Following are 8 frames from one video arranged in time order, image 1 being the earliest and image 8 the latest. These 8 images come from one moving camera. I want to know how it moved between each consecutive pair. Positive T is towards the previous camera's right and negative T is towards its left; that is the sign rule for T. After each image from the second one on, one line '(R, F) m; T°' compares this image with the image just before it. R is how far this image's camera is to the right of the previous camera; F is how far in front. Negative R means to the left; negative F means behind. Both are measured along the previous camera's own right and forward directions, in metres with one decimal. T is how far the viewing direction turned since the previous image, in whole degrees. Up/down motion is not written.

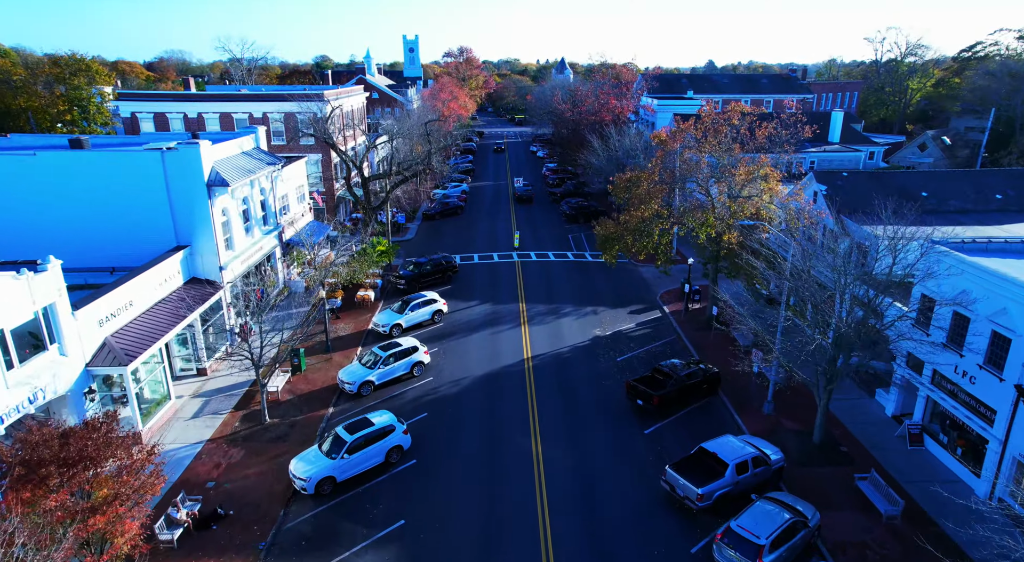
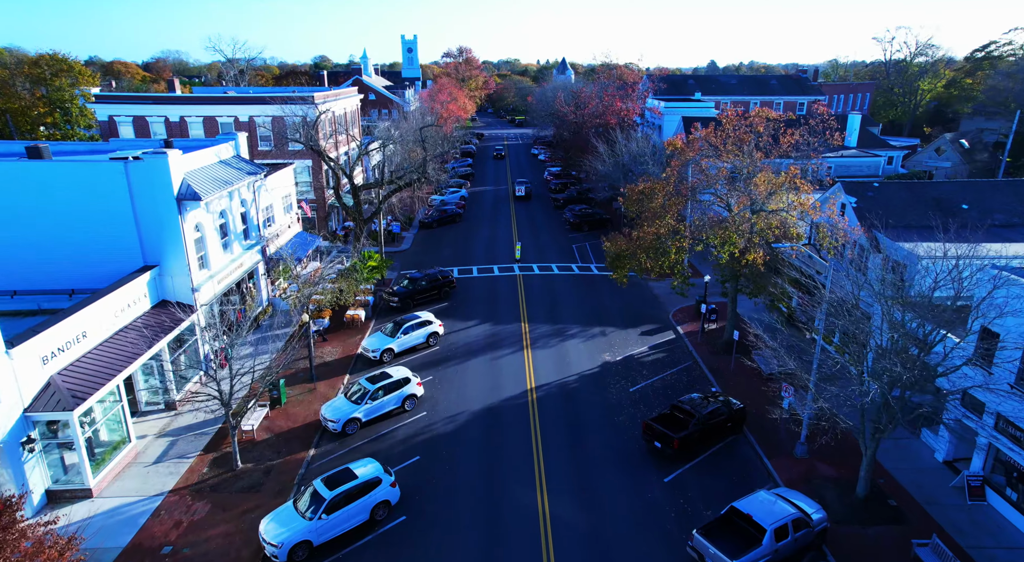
(-0.1, +2.4) m; 0°
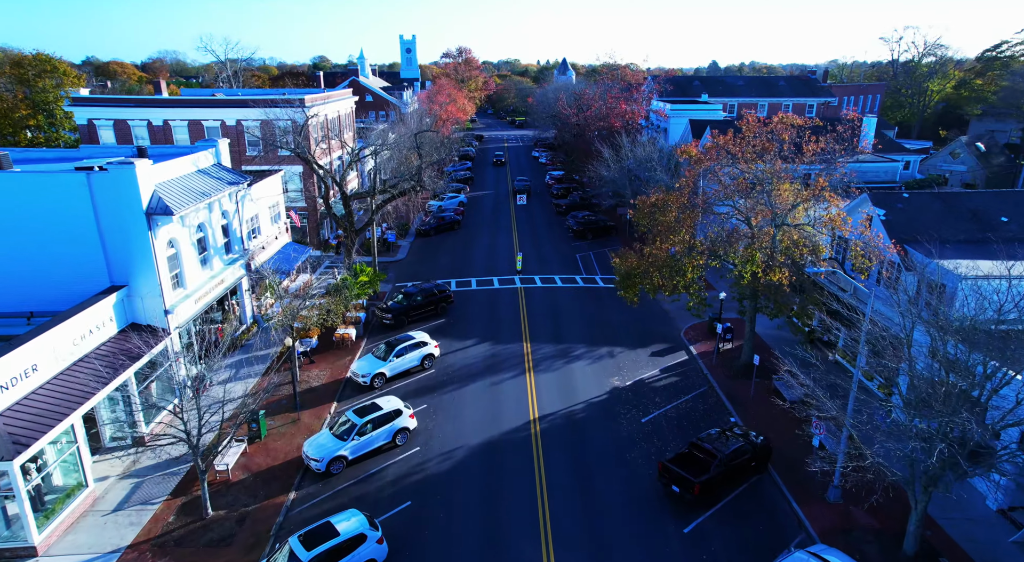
(0.0, +2.0) m; 0°
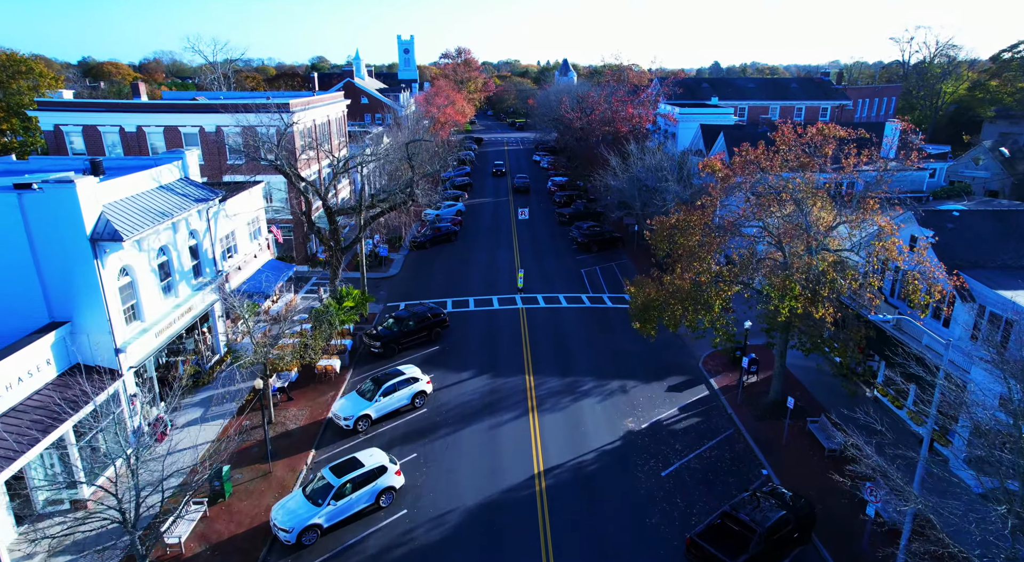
(0.0, +2.8) m; 0°
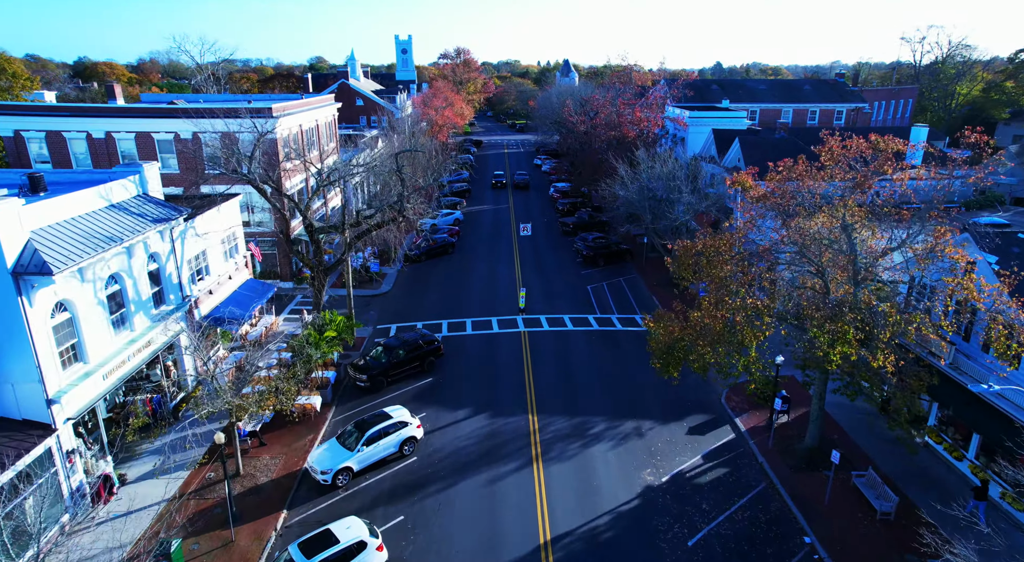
(0.0, +2.8) m; 0°
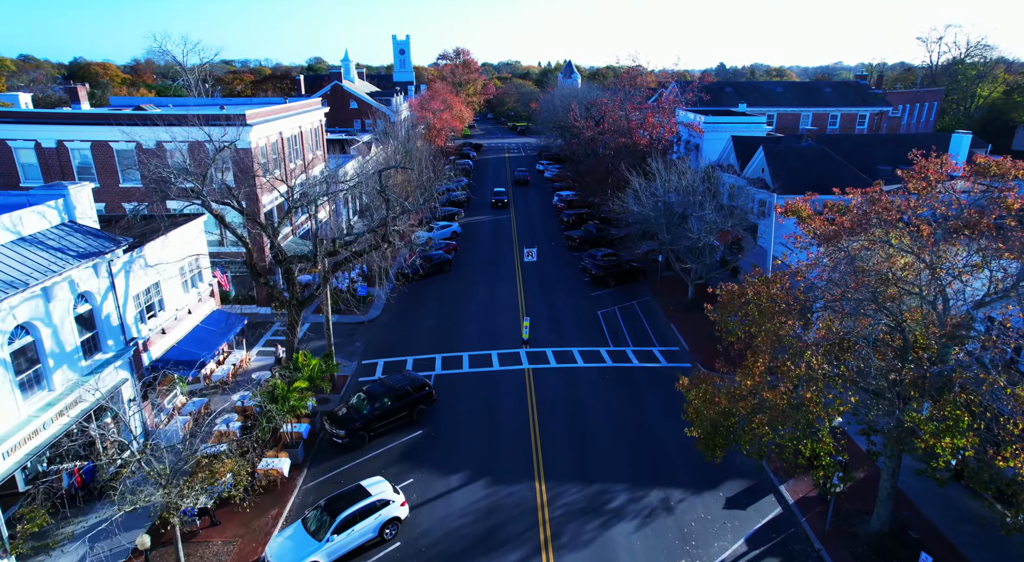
(-0.1, +3.6) m; 0°
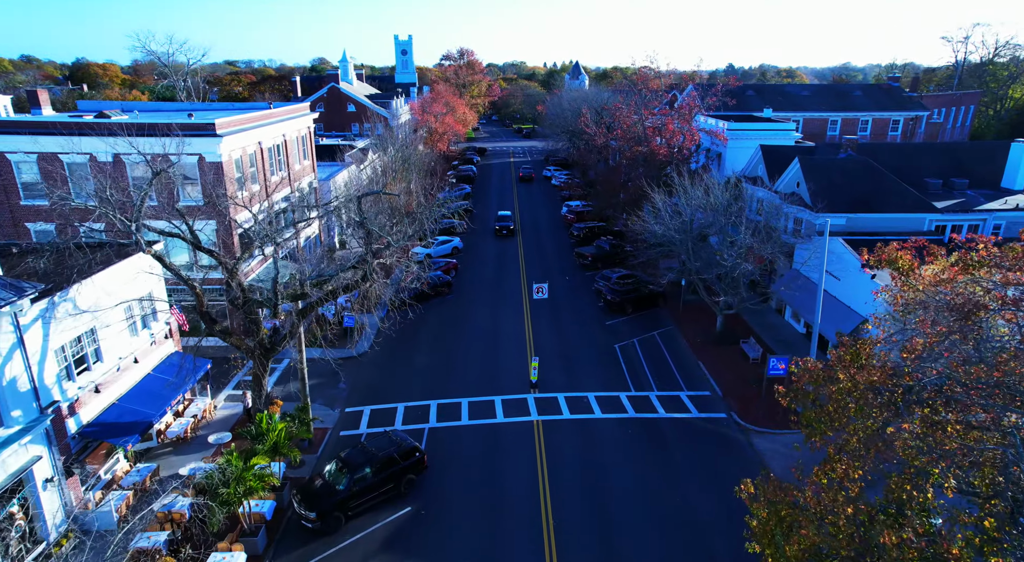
(-0.1, +3.8) m; 0°
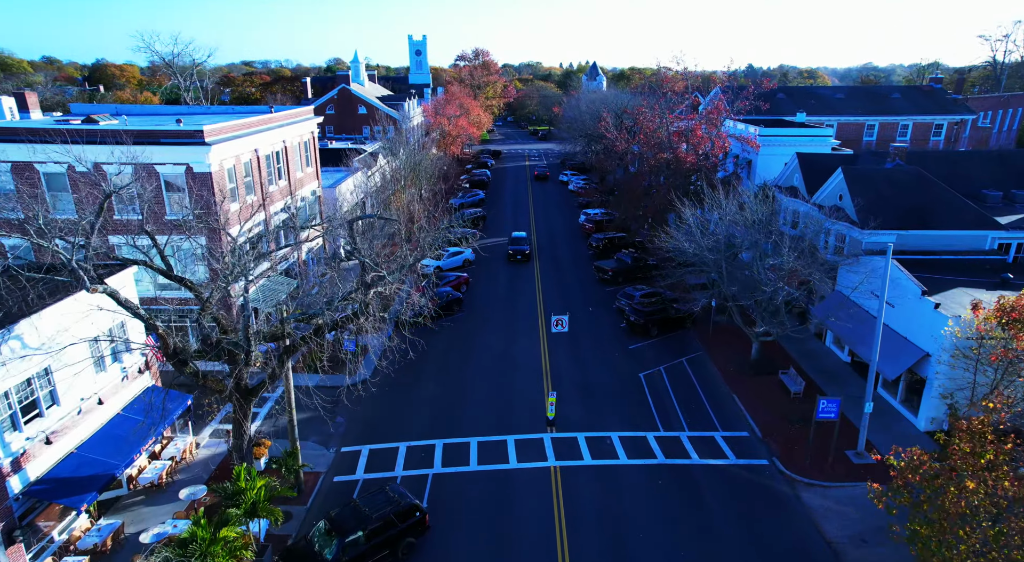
(0.0, +2.6) m; -1°
